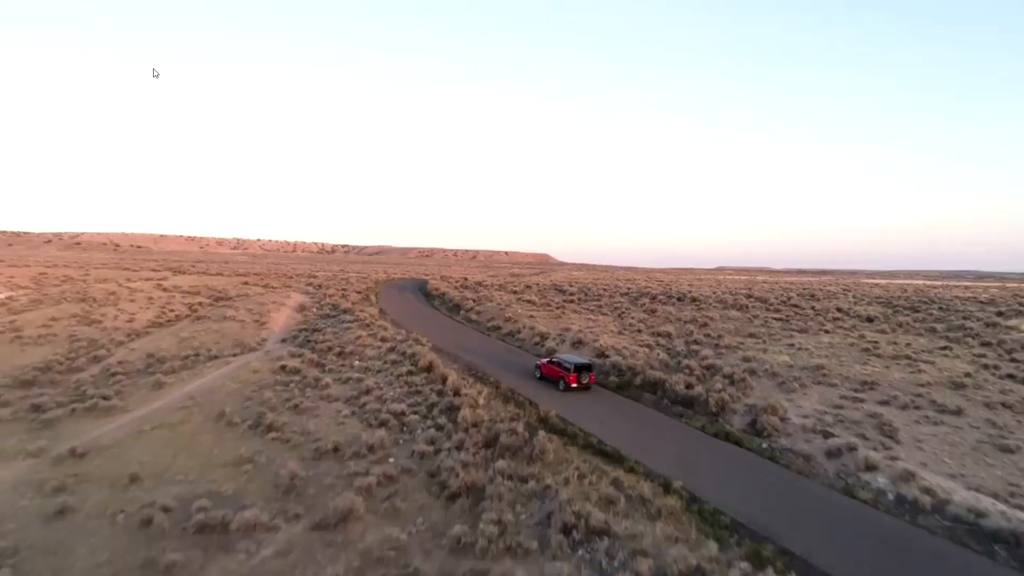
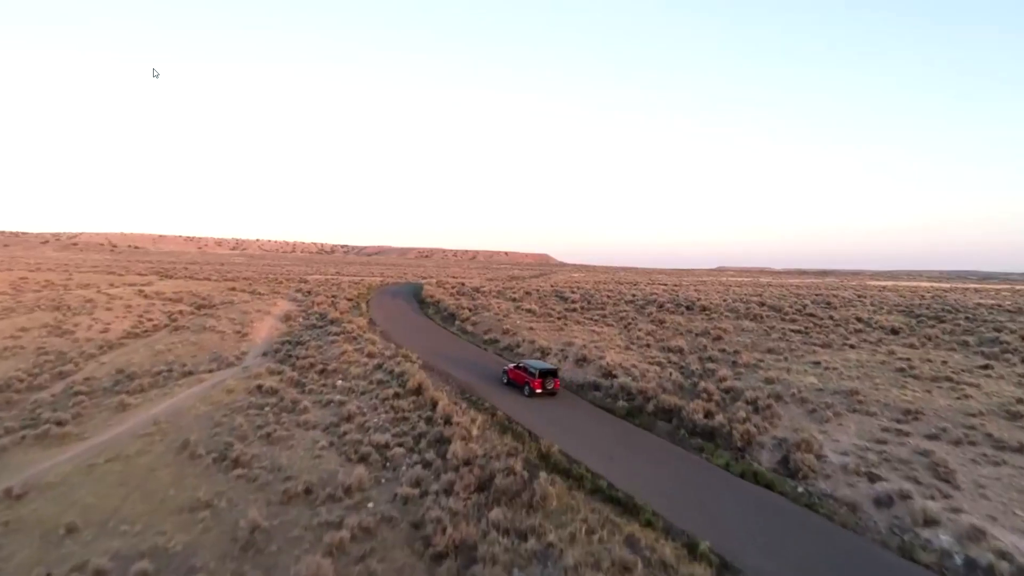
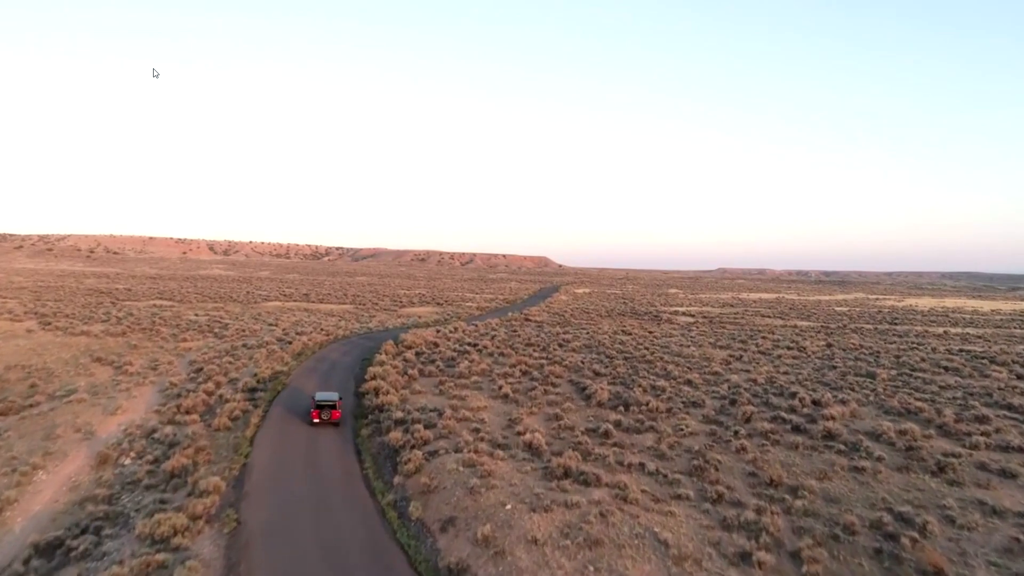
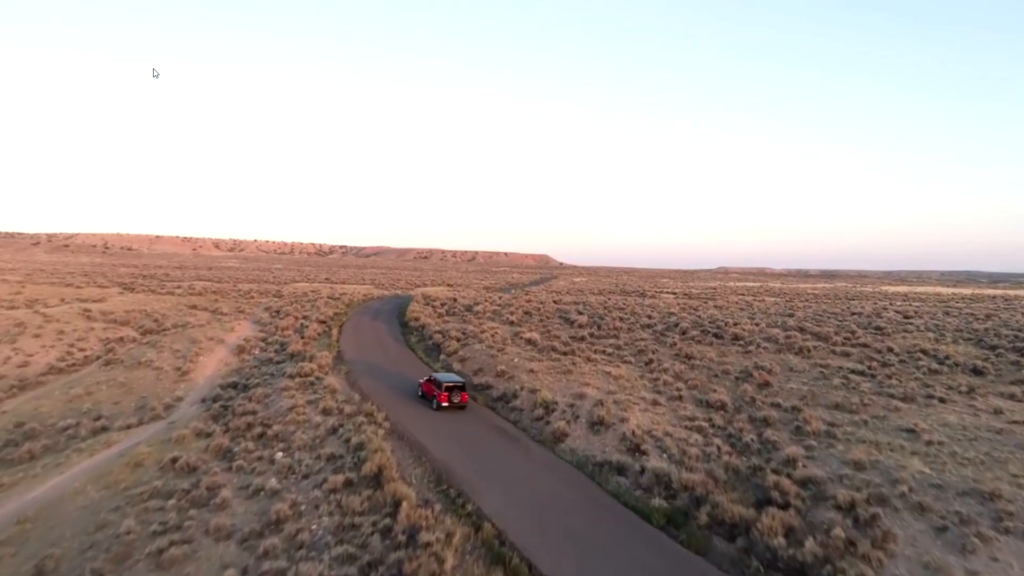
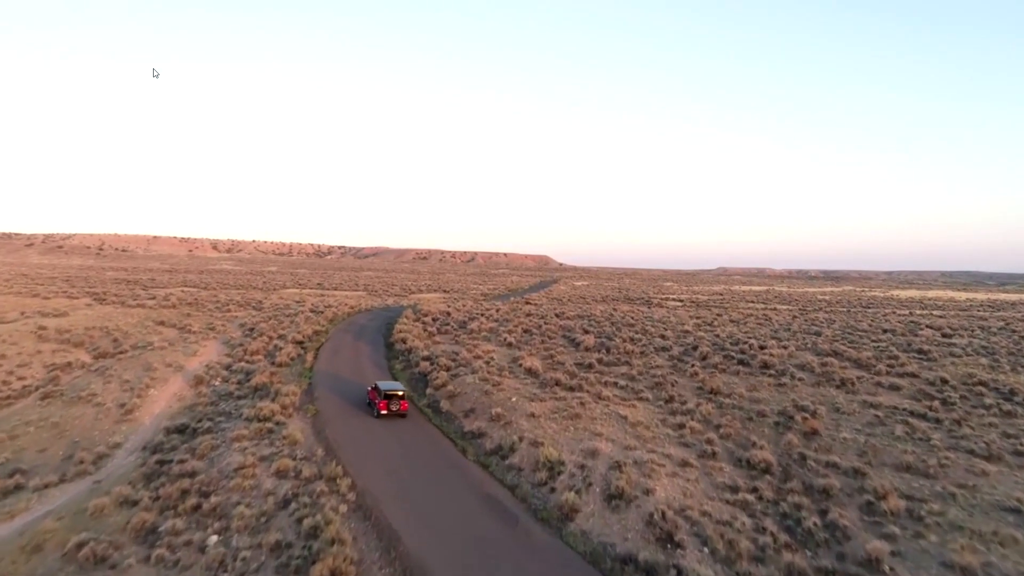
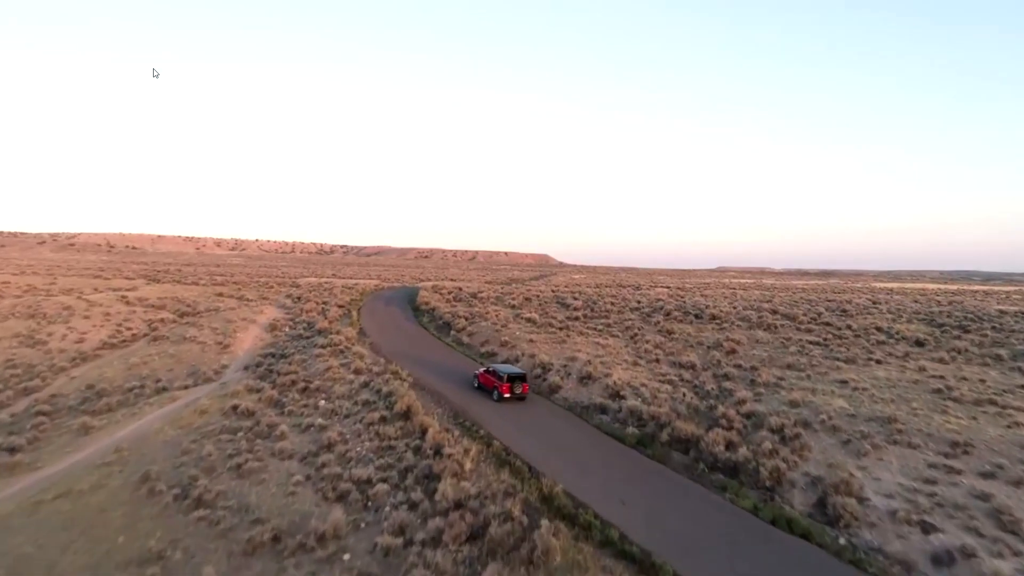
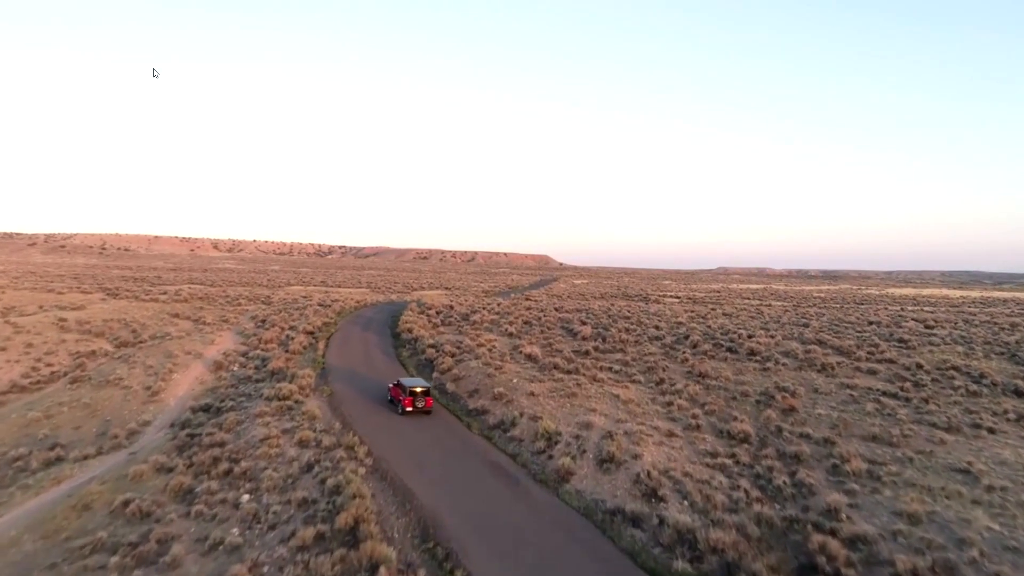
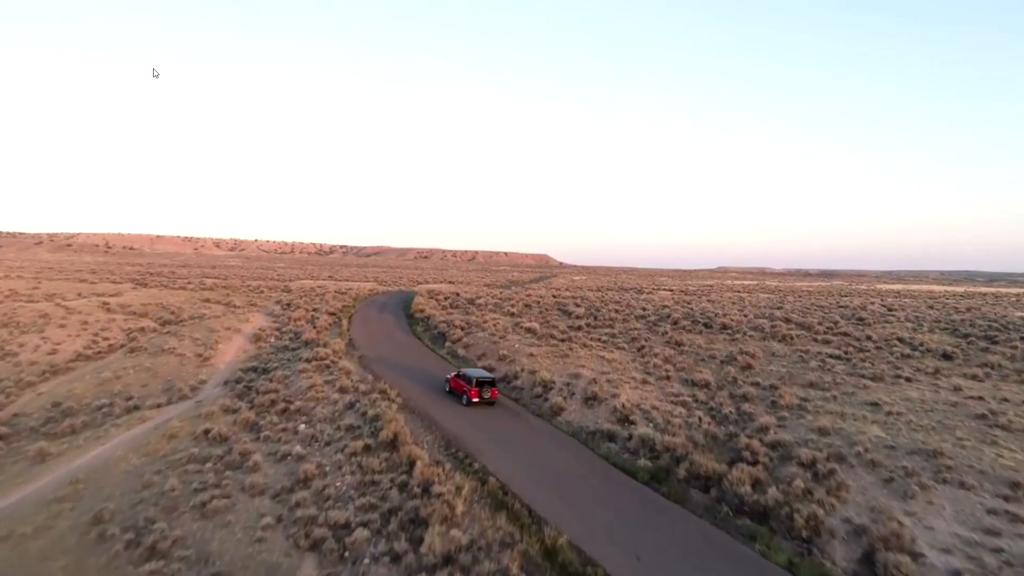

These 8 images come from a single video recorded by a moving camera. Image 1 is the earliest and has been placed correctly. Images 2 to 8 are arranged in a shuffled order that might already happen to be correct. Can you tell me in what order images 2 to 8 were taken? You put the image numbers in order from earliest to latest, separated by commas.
2, 6, 8, 4, 7, 5, 3
